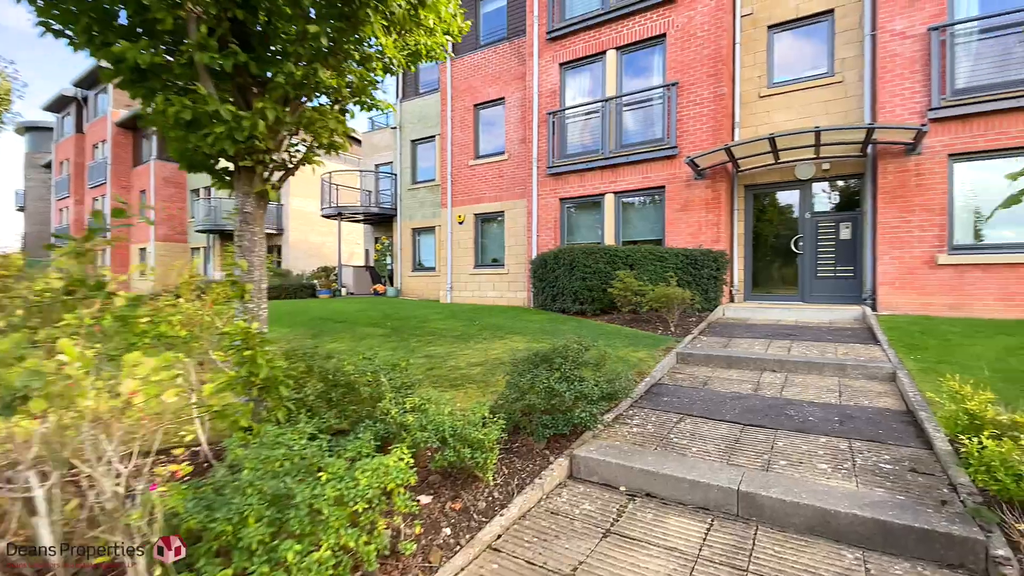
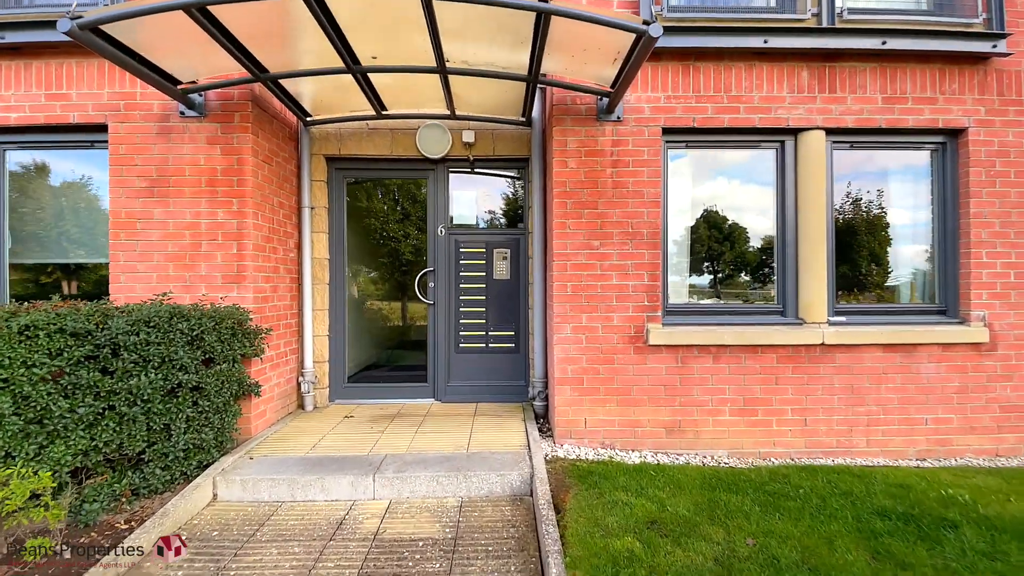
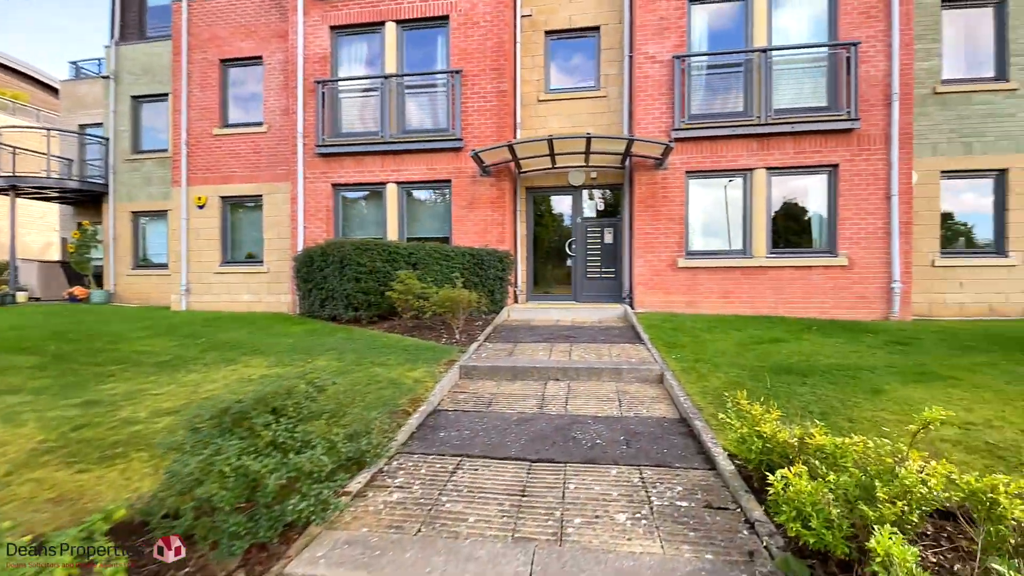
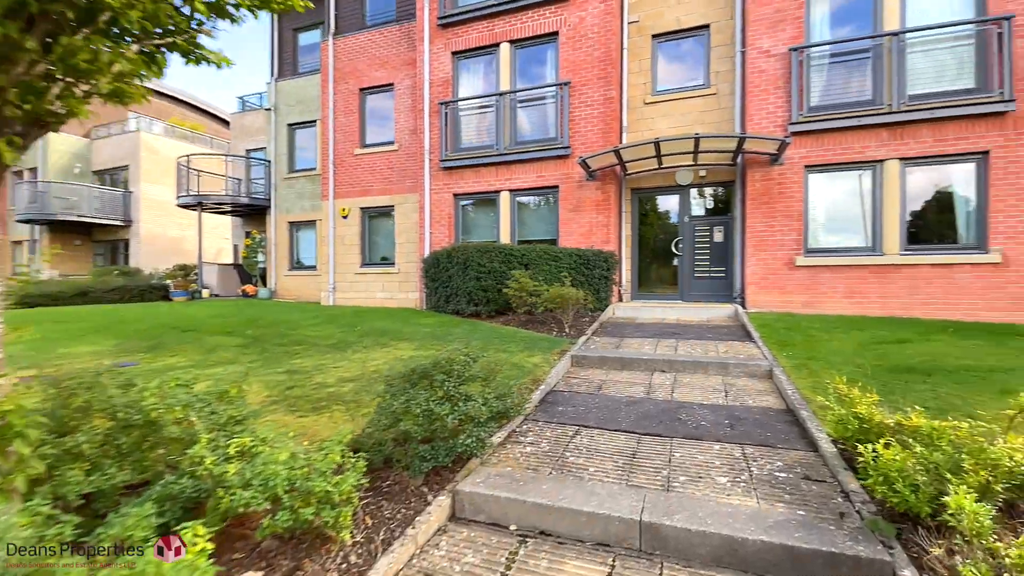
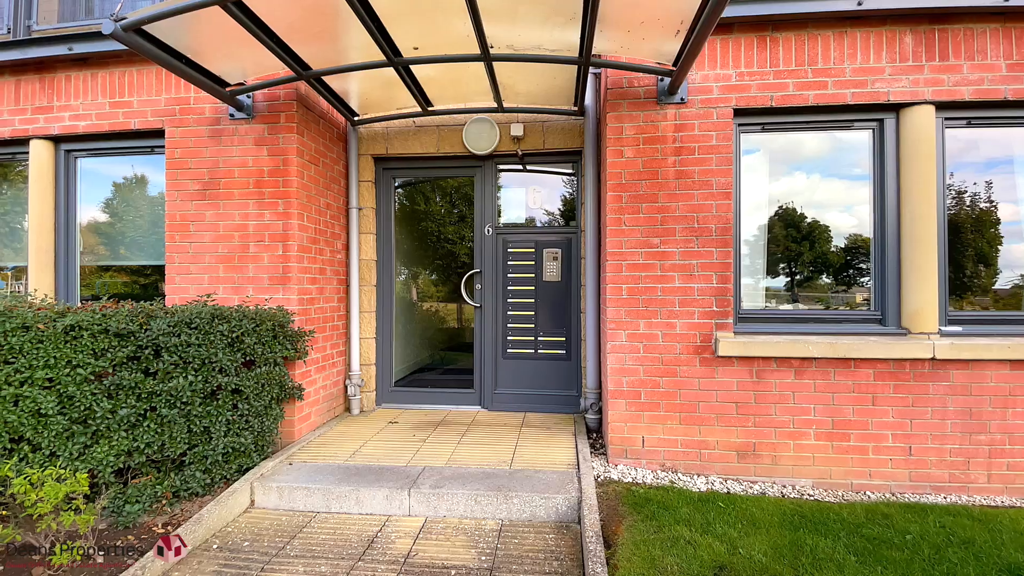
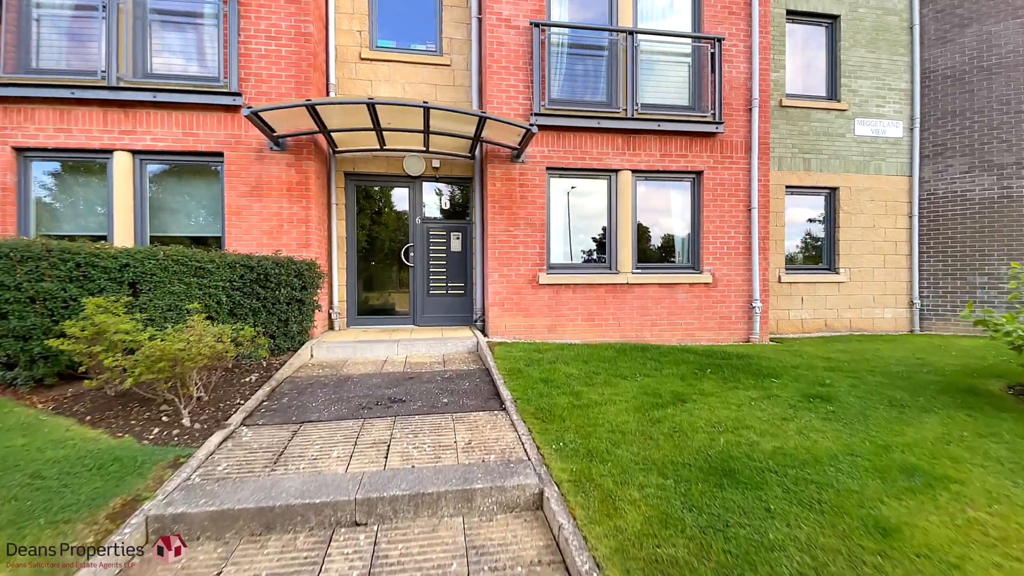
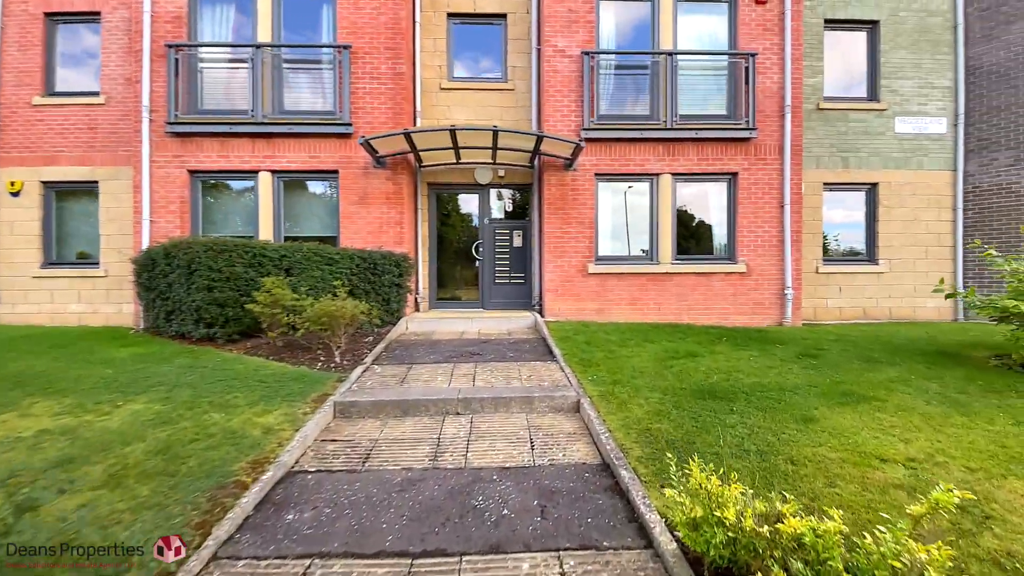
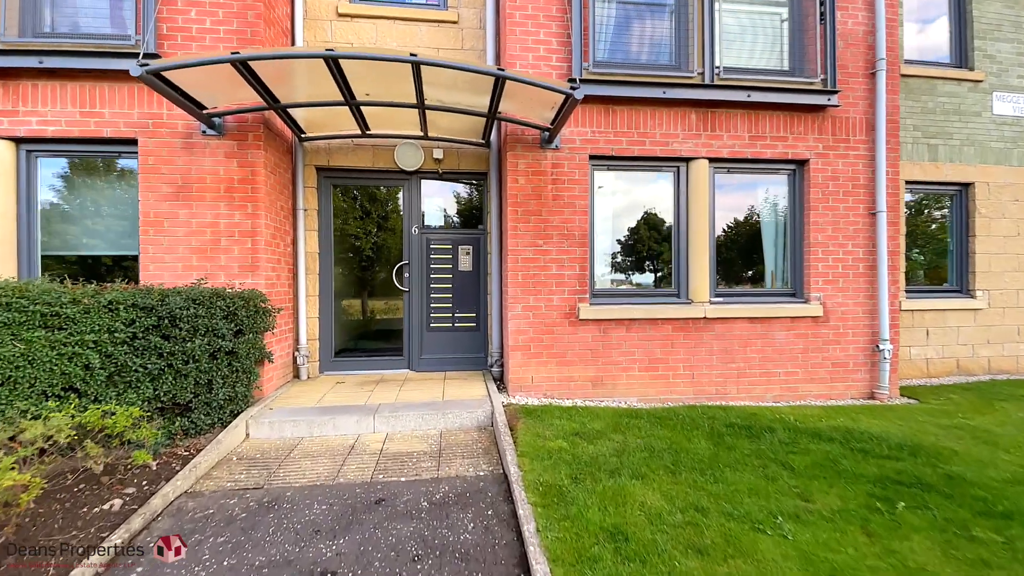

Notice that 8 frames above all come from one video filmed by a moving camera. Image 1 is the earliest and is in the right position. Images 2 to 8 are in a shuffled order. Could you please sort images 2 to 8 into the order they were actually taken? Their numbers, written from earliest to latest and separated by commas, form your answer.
4, 3, 7, 6, 8, 2, 5
